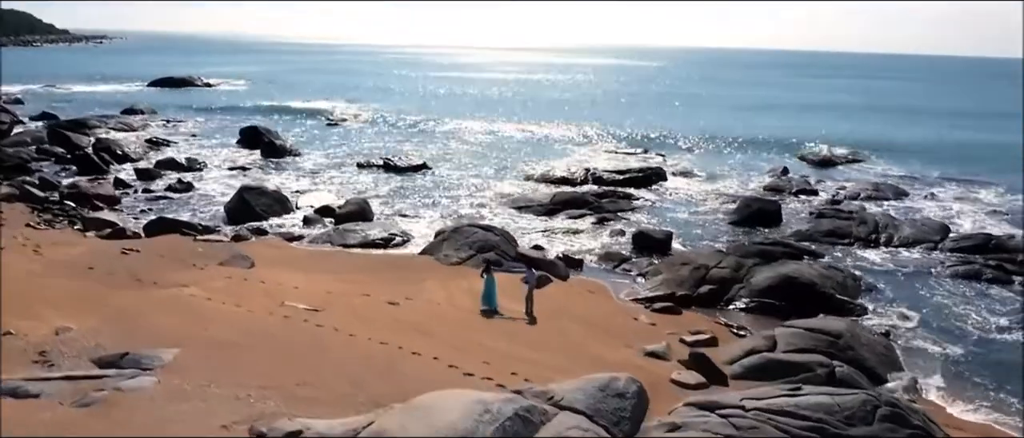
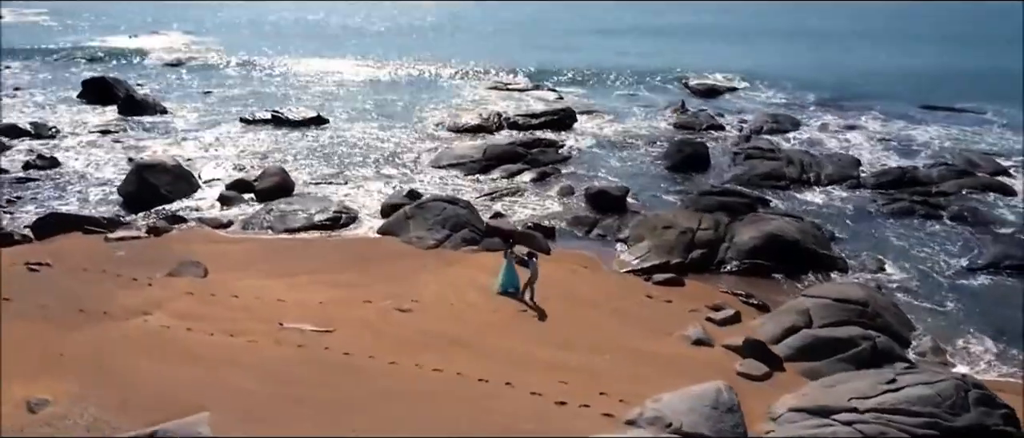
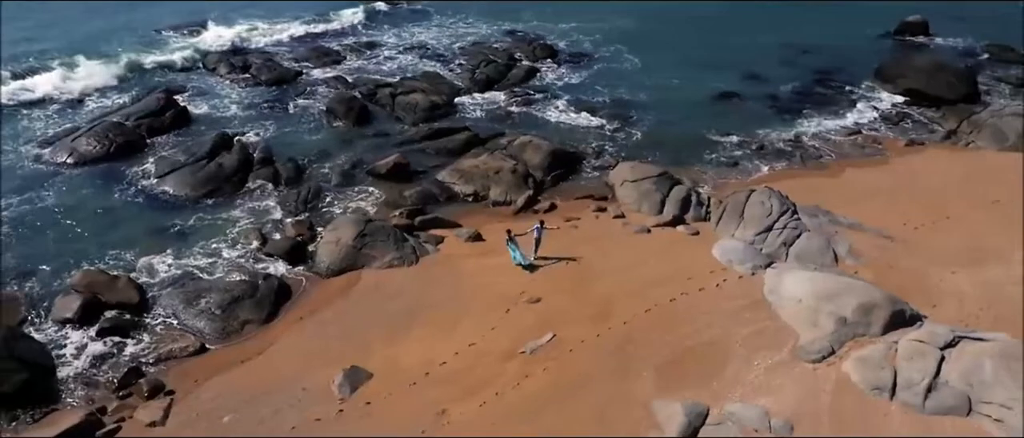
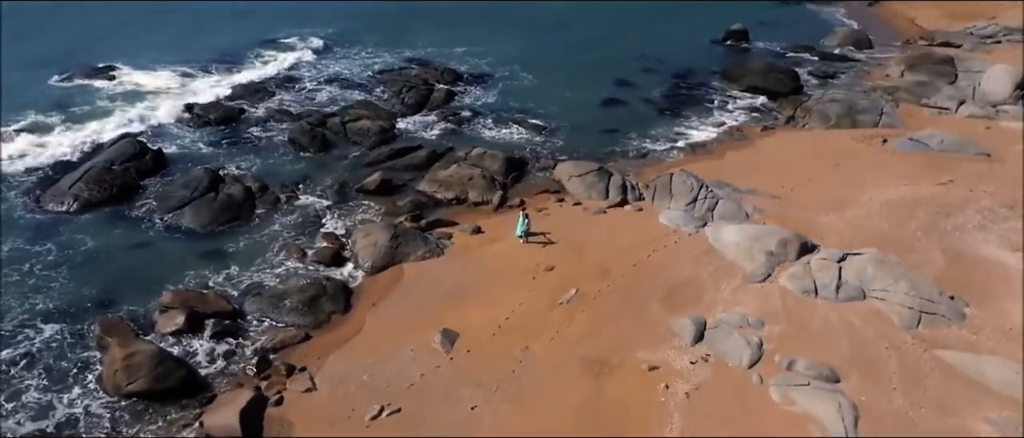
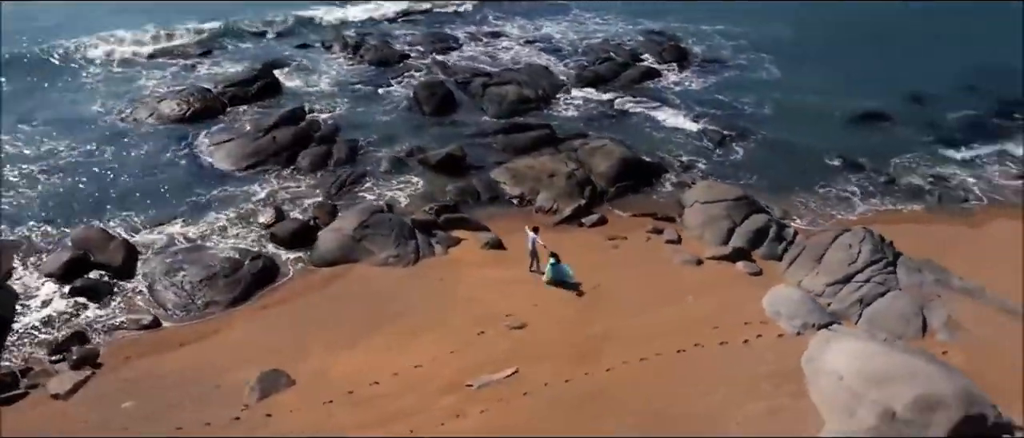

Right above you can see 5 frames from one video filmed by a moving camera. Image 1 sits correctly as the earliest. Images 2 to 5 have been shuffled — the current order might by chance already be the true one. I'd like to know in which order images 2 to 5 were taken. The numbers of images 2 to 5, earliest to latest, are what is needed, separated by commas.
2, 5, 3, 4
